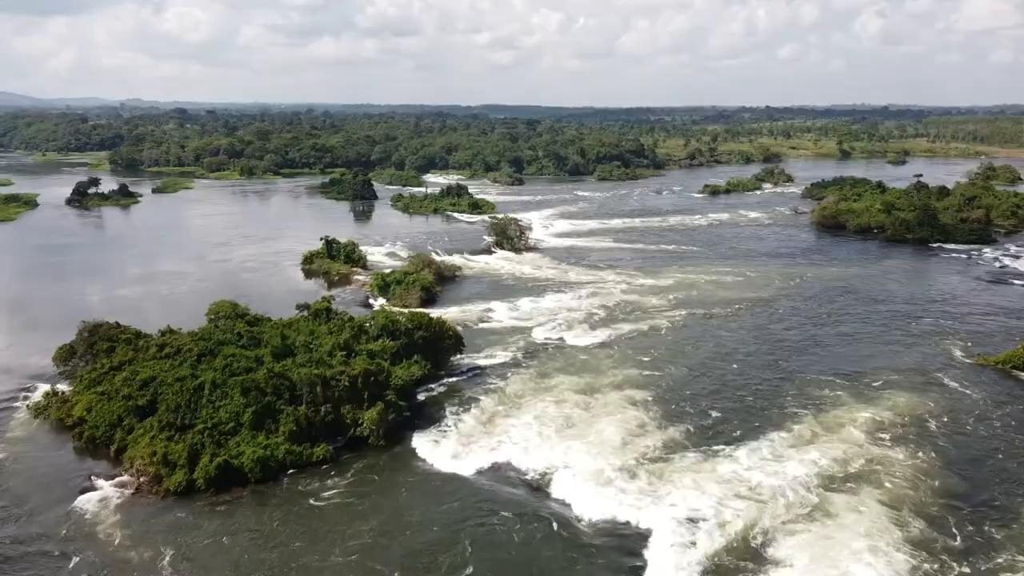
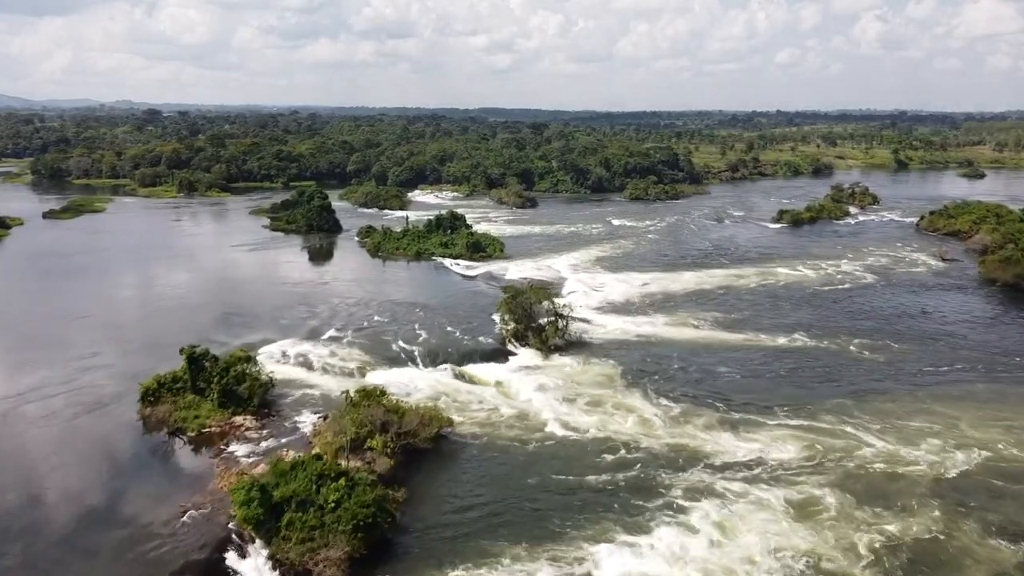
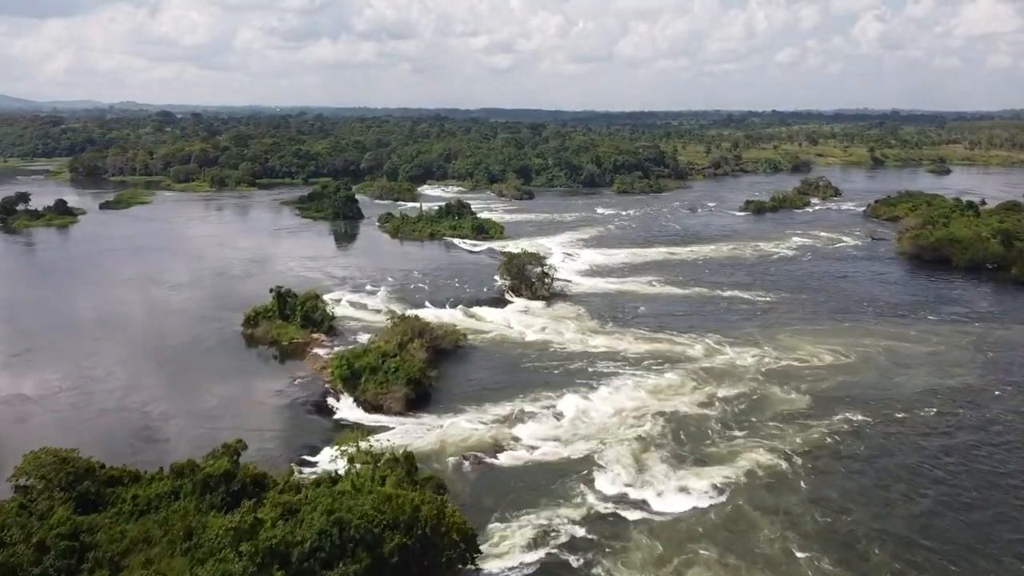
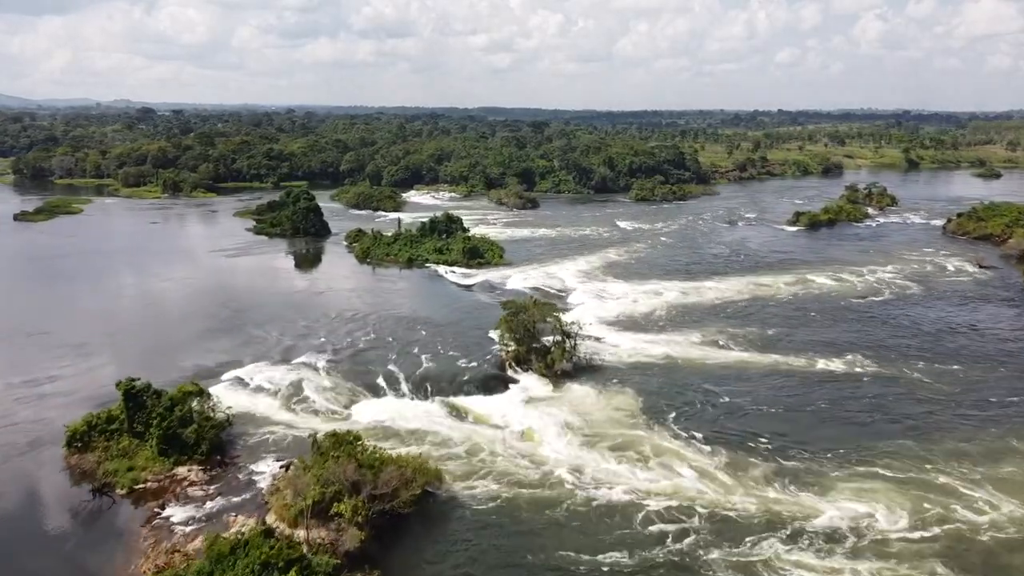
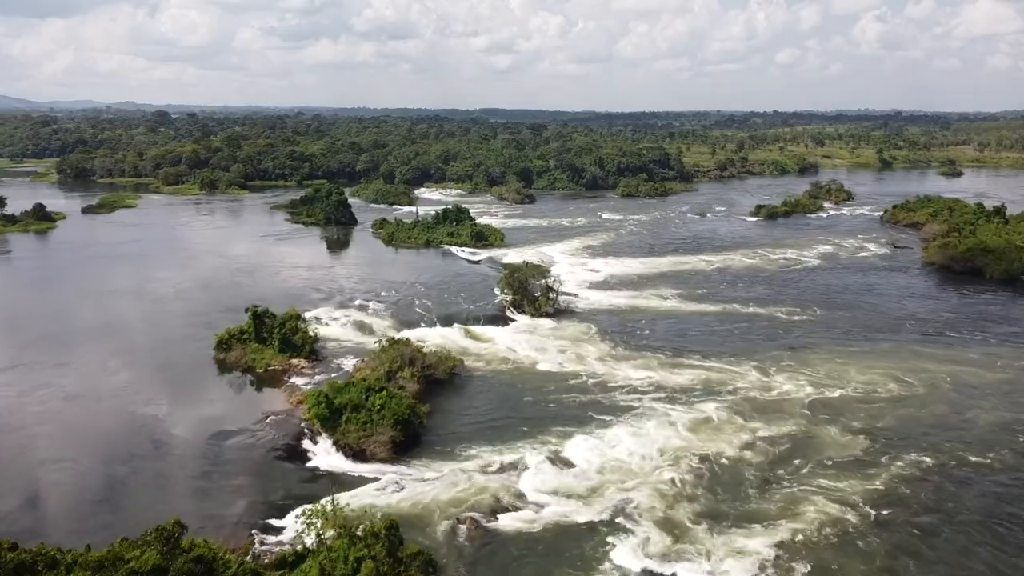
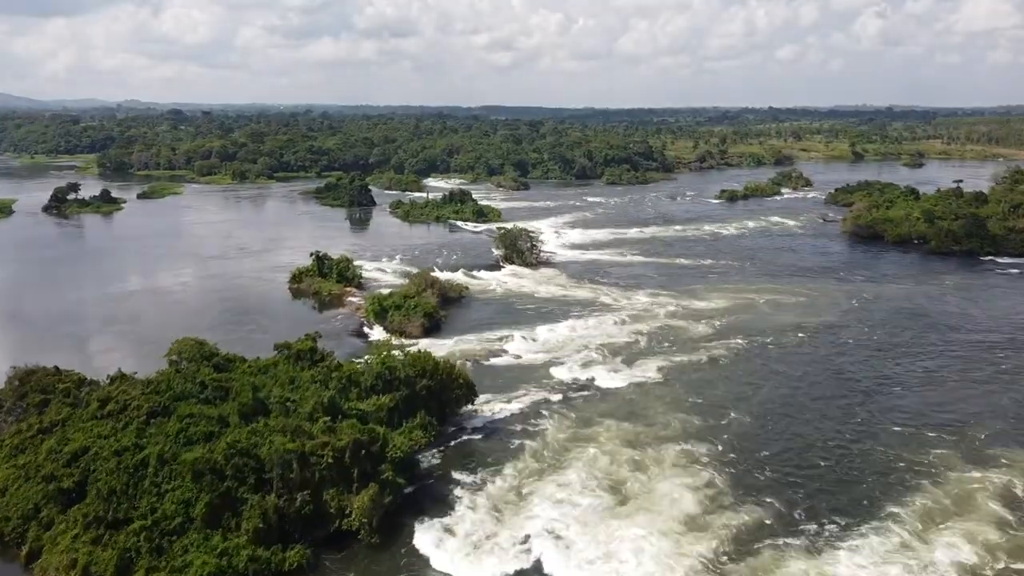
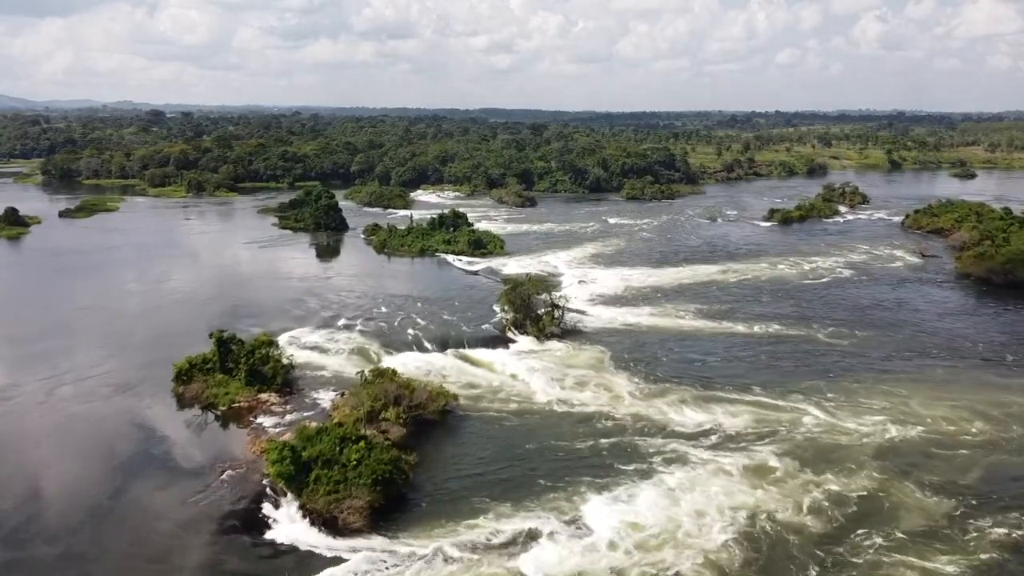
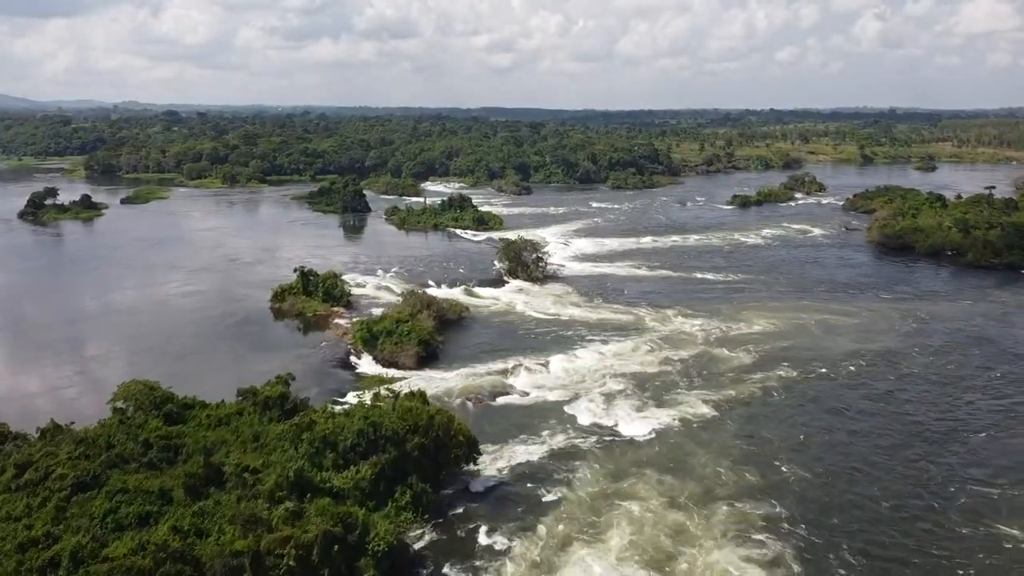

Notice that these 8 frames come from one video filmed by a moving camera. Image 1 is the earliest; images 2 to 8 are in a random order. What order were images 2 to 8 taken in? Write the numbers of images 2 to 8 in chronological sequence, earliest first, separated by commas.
6, 8, 3, 5, 7, 2, 4
